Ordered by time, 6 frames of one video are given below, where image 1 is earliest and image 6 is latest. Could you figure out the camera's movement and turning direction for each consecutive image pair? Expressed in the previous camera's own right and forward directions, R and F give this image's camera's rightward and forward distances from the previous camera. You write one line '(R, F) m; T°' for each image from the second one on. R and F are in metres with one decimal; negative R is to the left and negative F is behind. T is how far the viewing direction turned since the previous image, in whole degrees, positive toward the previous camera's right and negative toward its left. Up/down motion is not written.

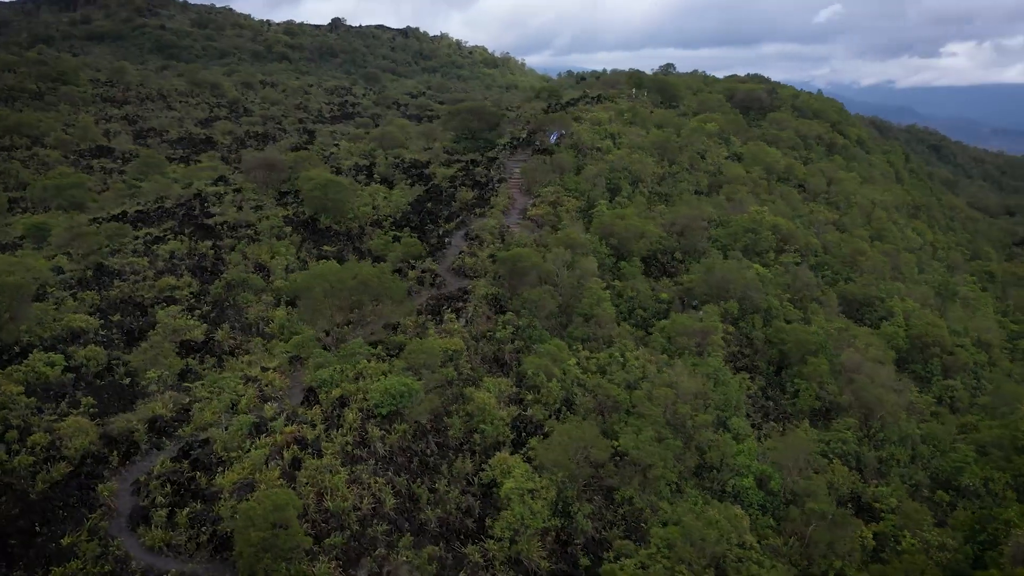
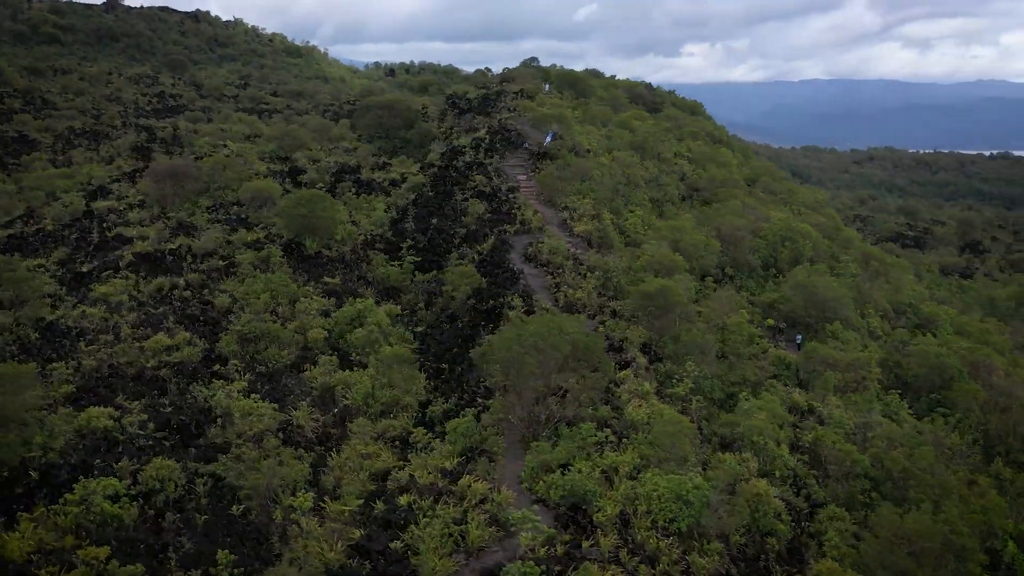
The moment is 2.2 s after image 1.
(-7.1, +4.9) m; +15°
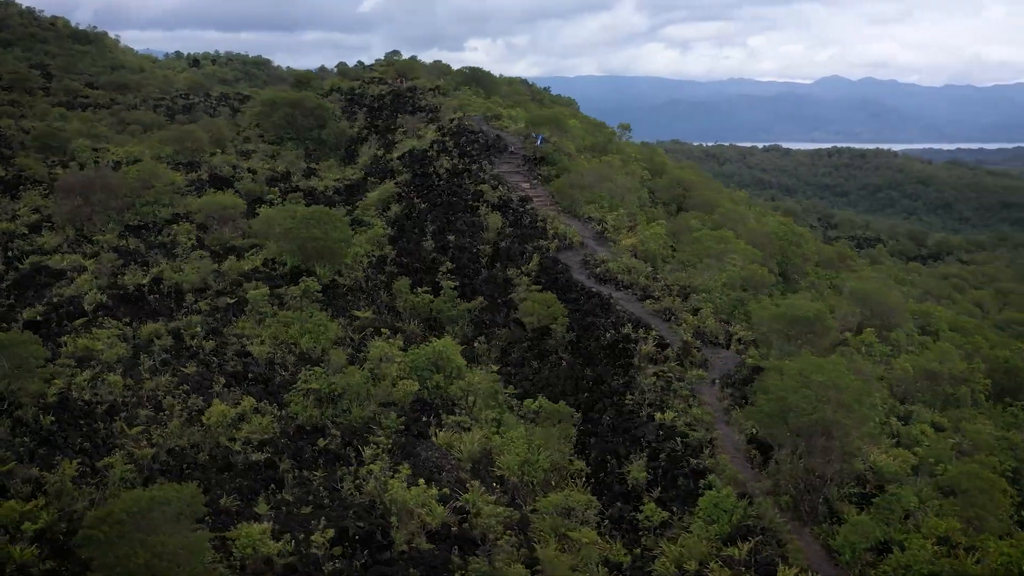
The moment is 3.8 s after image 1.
(-6.0, +3.2) m; +14°
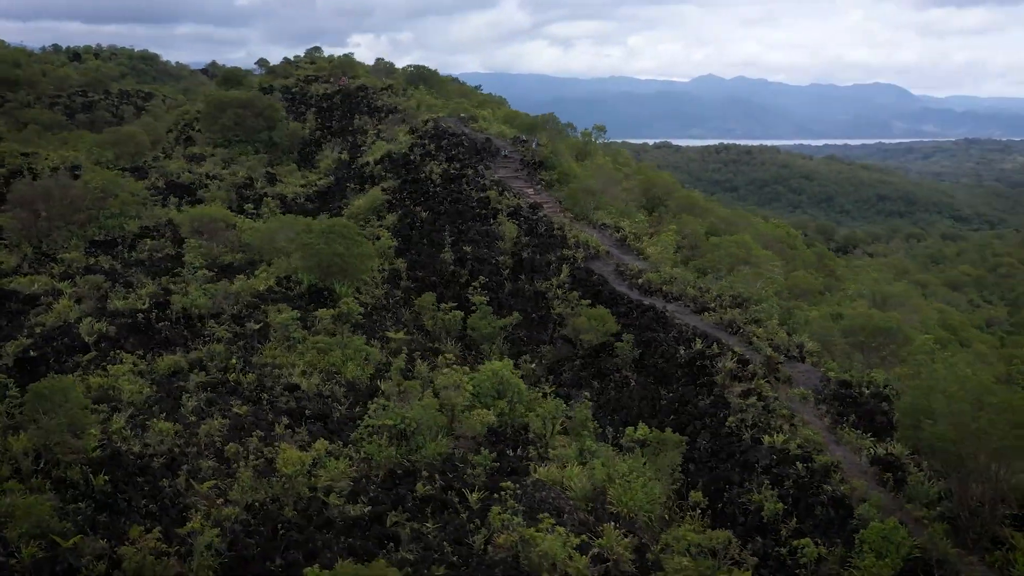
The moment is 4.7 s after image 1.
(-3.1, +1.3) m; +7°
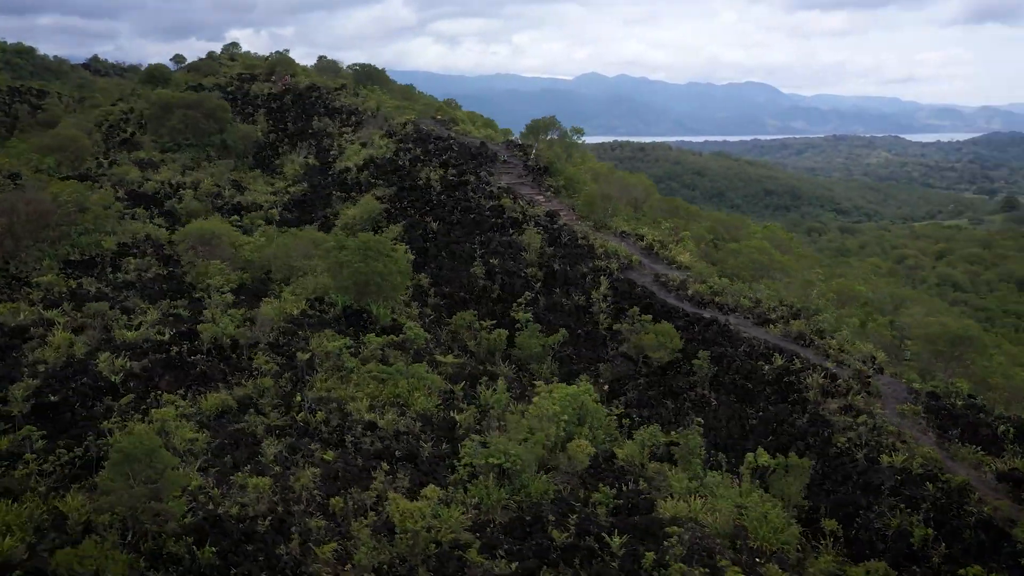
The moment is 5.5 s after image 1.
(-3.1, +1.2) m; +7°
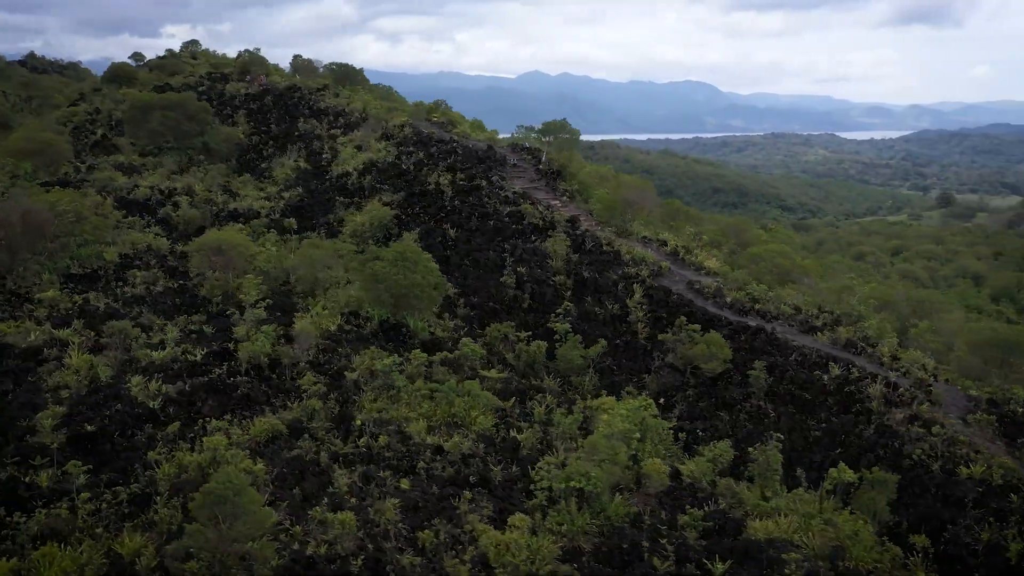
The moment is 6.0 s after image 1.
(-1.8, +0.6) m; +4°
